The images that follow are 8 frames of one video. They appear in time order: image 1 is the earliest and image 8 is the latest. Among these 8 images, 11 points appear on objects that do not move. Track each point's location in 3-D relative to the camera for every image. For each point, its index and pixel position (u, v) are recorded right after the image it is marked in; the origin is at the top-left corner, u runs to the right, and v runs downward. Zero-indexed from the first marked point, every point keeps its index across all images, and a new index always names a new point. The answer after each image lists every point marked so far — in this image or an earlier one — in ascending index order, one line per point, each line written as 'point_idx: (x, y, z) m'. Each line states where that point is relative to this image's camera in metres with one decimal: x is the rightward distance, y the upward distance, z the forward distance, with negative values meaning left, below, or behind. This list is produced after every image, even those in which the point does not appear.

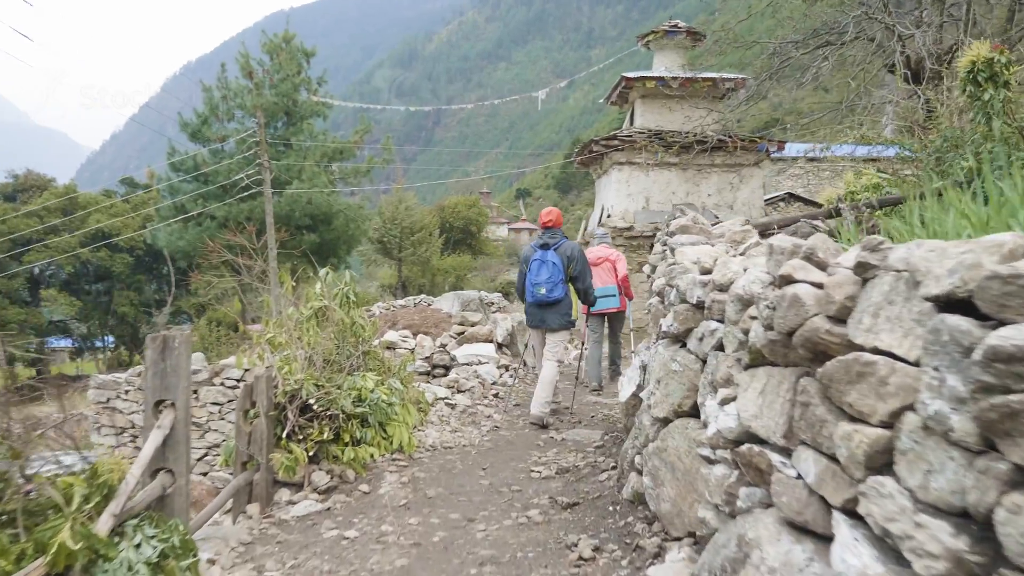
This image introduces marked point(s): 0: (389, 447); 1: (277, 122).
0: (-0.4, -0.6, +3.2) m
1: (-3.9, +2.8, +14.9) m
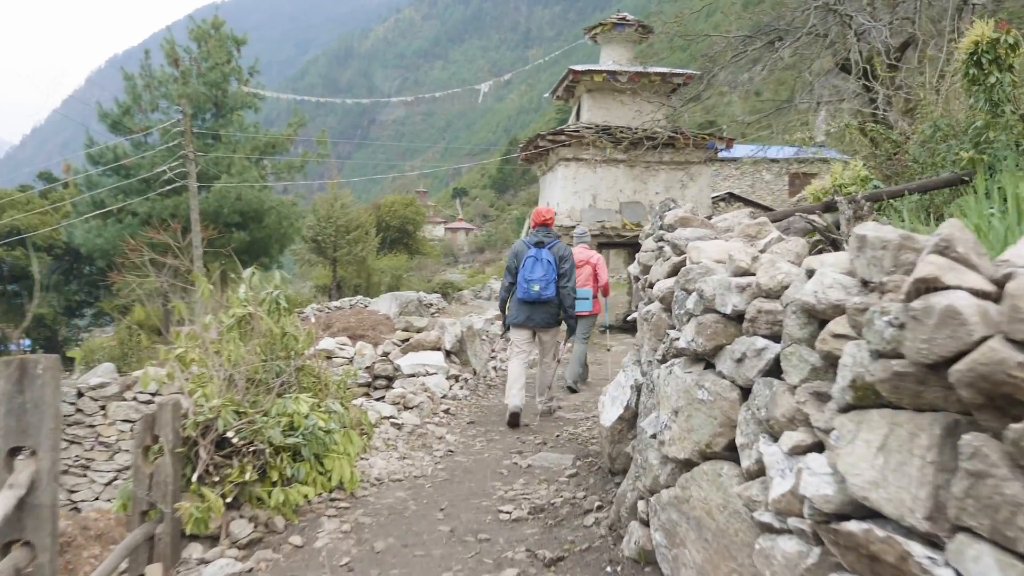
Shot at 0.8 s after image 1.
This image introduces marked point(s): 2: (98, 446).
0: (-0.6, -0.6, +2.7) m
1: (-4.8, +2.7, +14.1) m
2: (-2.5, -1.0, +5.5) m
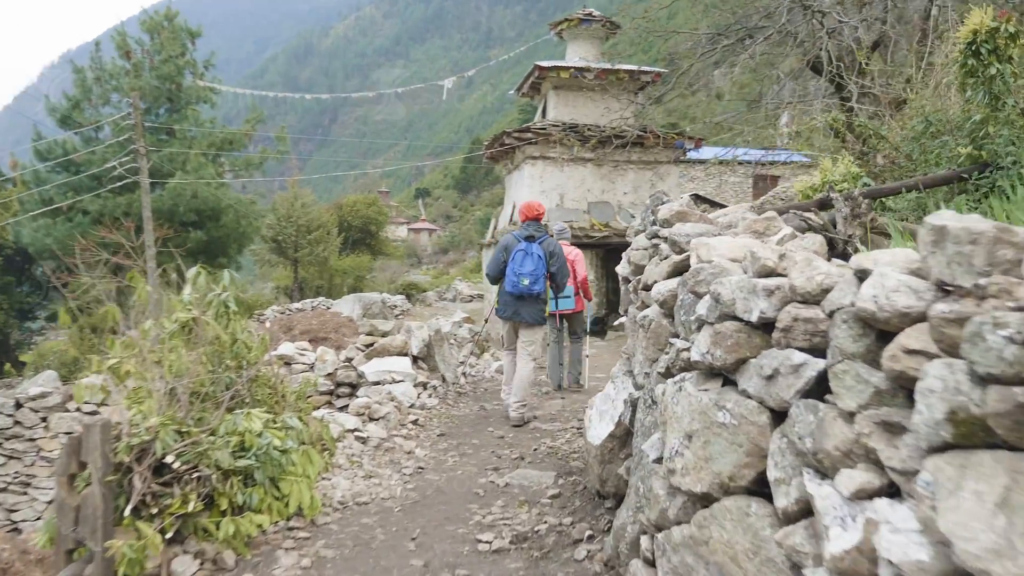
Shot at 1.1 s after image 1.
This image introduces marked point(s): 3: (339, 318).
0: (-0.6, -0.6, +2.4) m
1: (-5.4, +2.7, +13.6) m
2: (-2.7, -1.0, +5.1) m
3: (-2.7, -0.5, +14.1) m
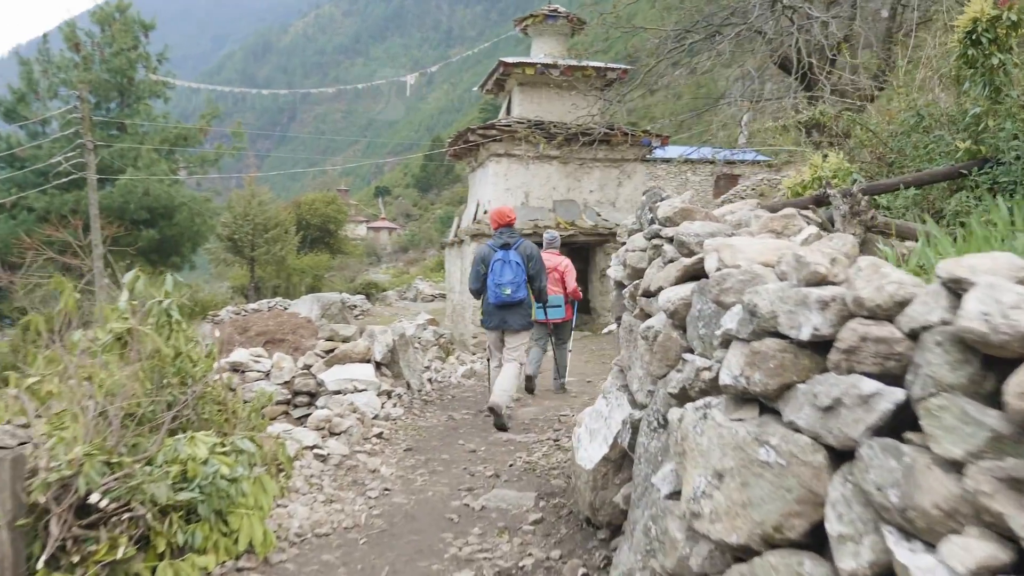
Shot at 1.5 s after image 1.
0: (-0.7, -0.6, +2.1) m
1: (-5.9, +2.7, +13.1) m
2: (-2.9, -1.0, +4.7) m
3: (-3.3, -0.5, +13.7) m
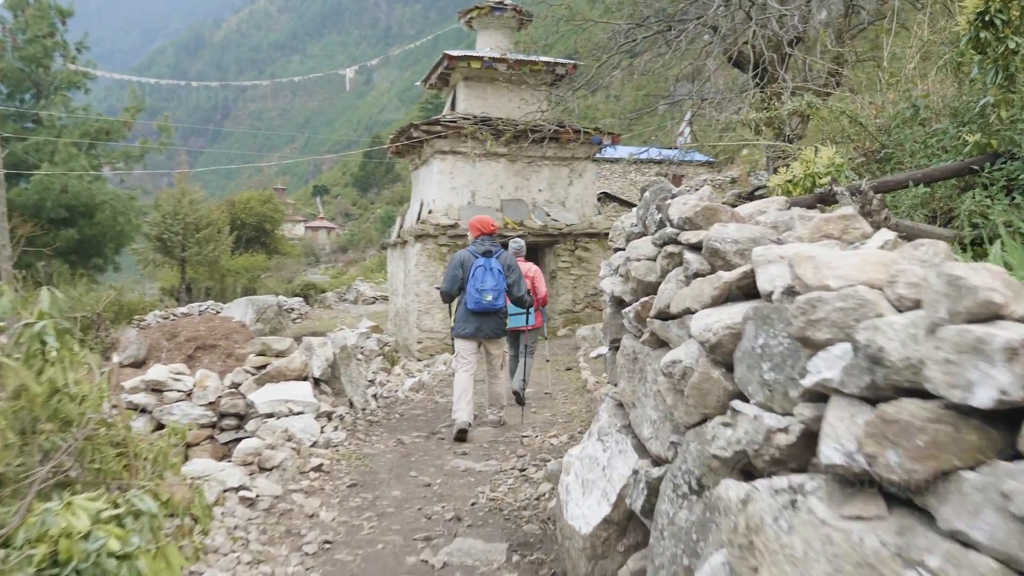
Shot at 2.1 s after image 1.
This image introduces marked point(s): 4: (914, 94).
0: (-0.7, -0.7, +1.6) m
1: (-6.7, +2.7, +12.2) m
2: (-3.1, -1.0, +4.1) m
3: (-4.1, -0.5, +13.0) m
4: (+1.6, +0.8, +3.6) m
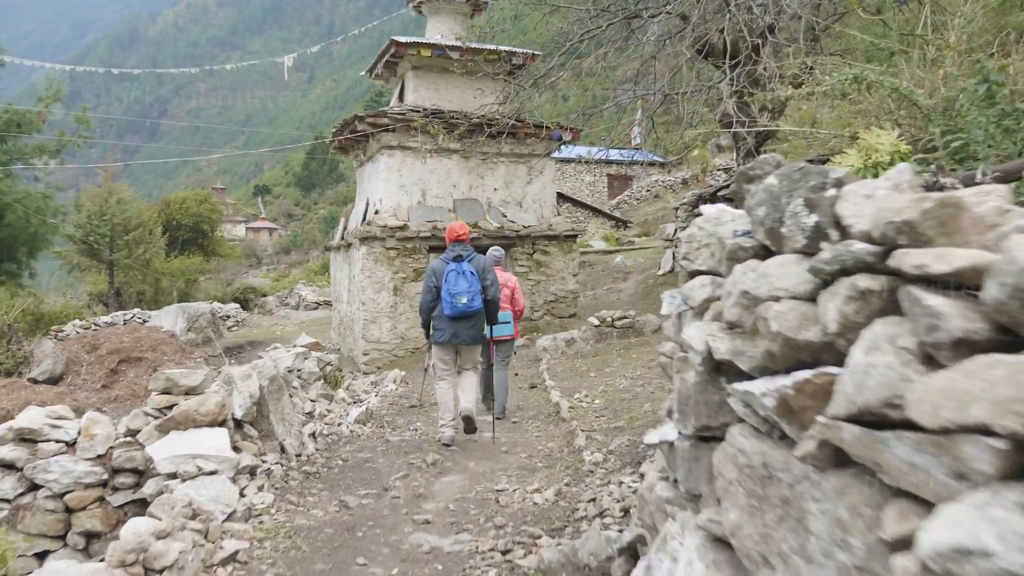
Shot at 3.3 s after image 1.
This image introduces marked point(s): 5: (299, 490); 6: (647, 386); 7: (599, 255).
0: (-0.7, -0.7, +0.8) m
1: (-7.3, +2.6, +11.0) m
2: (-3.2, -1.1, +3.1) m
3: (-4.8, -0.6, +12.0) m
4: (+1.5, +0.7, +2.9) m
5: (-0.8, -0.7, +3.1) m
6: (+0.9, -0.7, +5.9) m
7: (+1.7, +0.6, +17.6) m
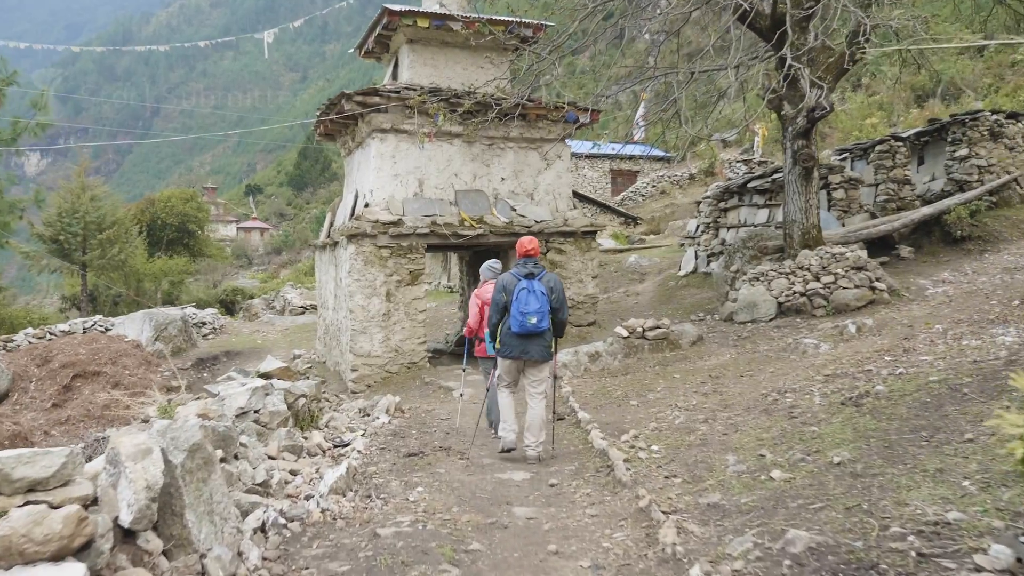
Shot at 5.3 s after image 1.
0: (-0.5, -0.8, -0.5) m
1: (-7.2, +2.5, +9.6) m
2: (-3.0, -1.2, +1.7) m
3: (-4.7, -0.7, +10.6) m
4: (+1.7, +0.7, +1.6) m
5: (-0.6, -0.8, +1.8) m
6: (+1.0, -0.7, +4.5) m
7: (+1.8, +0.6, +16.3) m
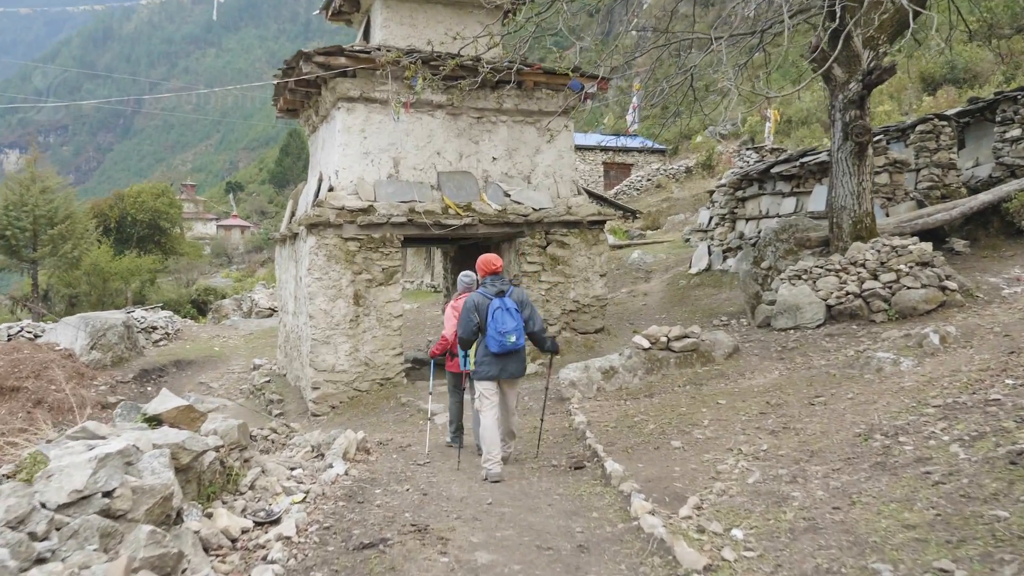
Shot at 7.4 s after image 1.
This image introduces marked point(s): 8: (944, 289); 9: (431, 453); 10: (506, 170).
0: (-0.4, -0.8, -2.0) m
1: (-7.2, +2.5, +8.0) m
2: (-3.0, -1.2, +0.2) m
3: (-4.7, -0.7, +9.0) m
4: (+1.8, +0.7, +0.2) m
5: (-0.5, -0.8, +0.3) m
6: (+1.1, -0.7, +3.1) m
7: (+1.6, +0.6, +14.8) m
8: (+3.2, 0.0, +6.7) m
9: (-0.4, -0.9, +4.7) m
10: (0.0, +1.0, +7.7) m
